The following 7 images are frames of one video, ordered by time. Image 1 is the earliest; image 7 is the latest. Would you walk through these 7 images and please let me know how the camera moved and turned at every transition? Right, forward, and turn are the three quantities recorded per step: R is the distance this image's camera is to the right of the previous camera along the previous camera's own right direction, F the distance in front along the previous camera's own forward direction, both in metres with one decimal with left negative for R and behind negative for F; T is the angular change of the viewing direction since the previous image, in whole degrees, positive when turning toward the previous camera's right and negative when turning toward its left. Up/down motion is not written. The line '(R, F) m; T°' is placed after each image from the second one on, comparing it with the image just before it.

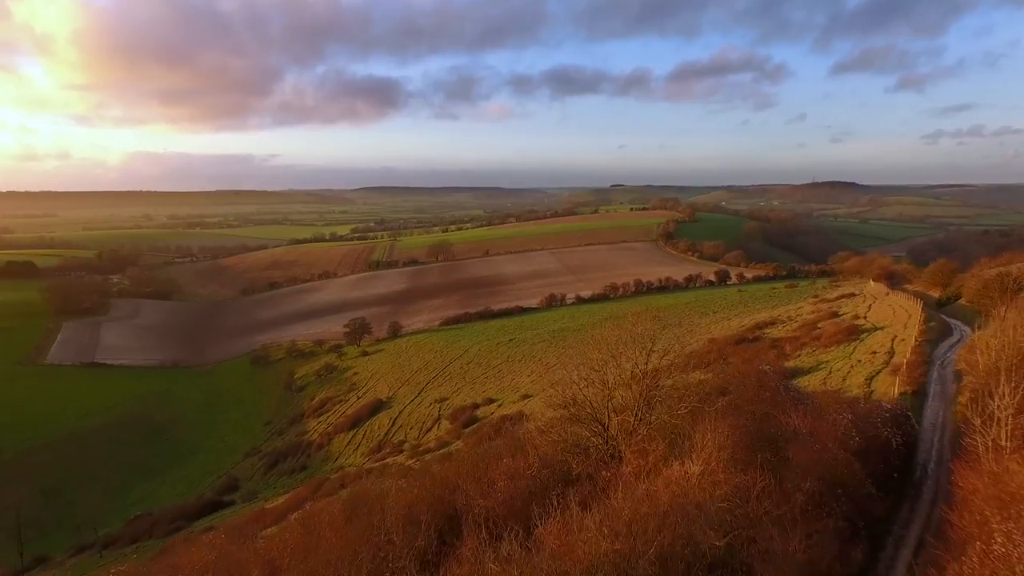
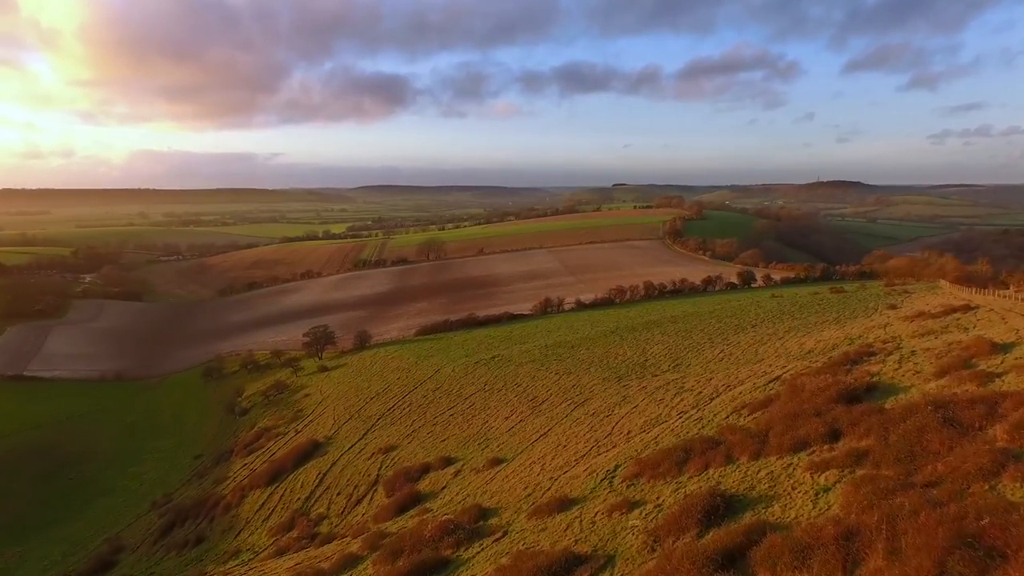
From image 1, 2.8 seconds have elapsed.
(+1.1, +8.1) m; 0°
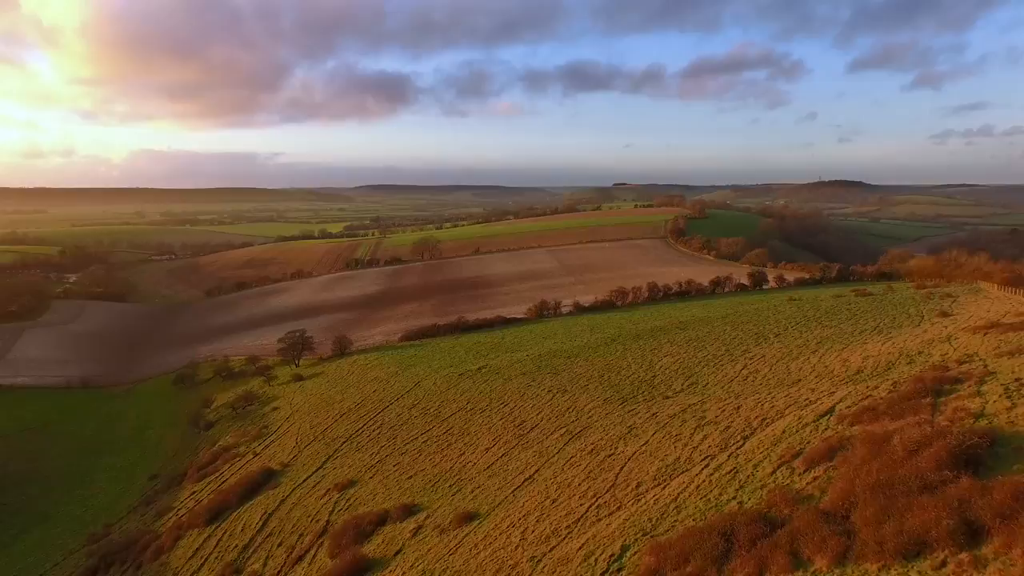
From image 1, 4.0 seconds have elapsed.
(+0.6, +3.6) m; 0°
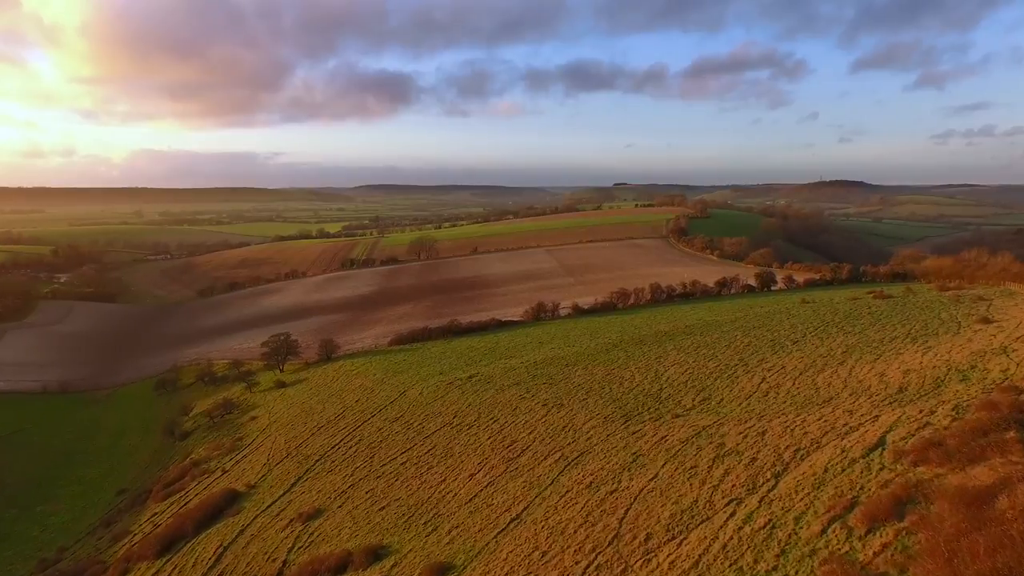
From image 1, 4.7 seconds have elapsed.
(+0.3, +2.2) m; 0°
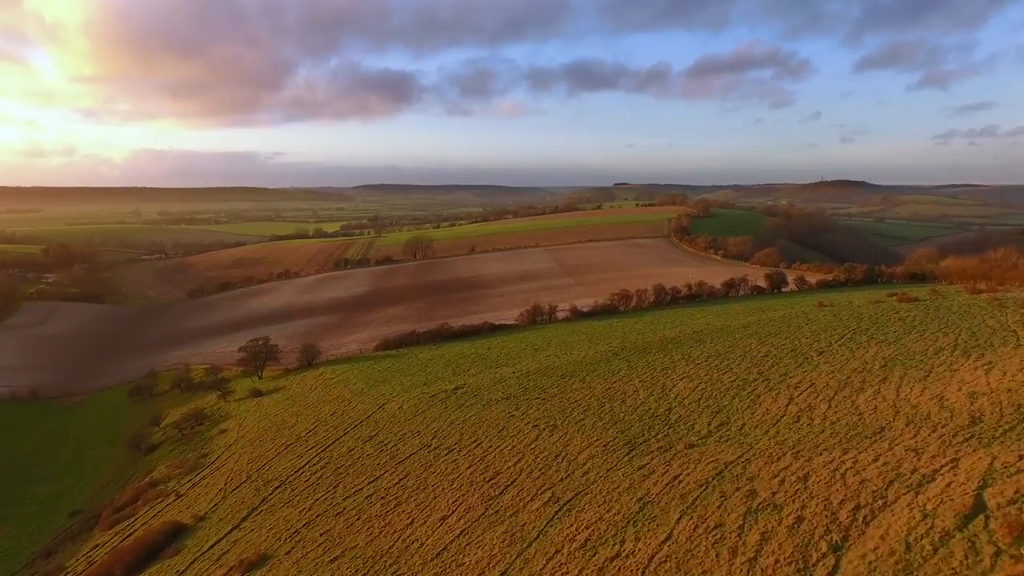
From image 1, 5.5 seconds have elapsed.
(+0.5, +2.6) m; 0°
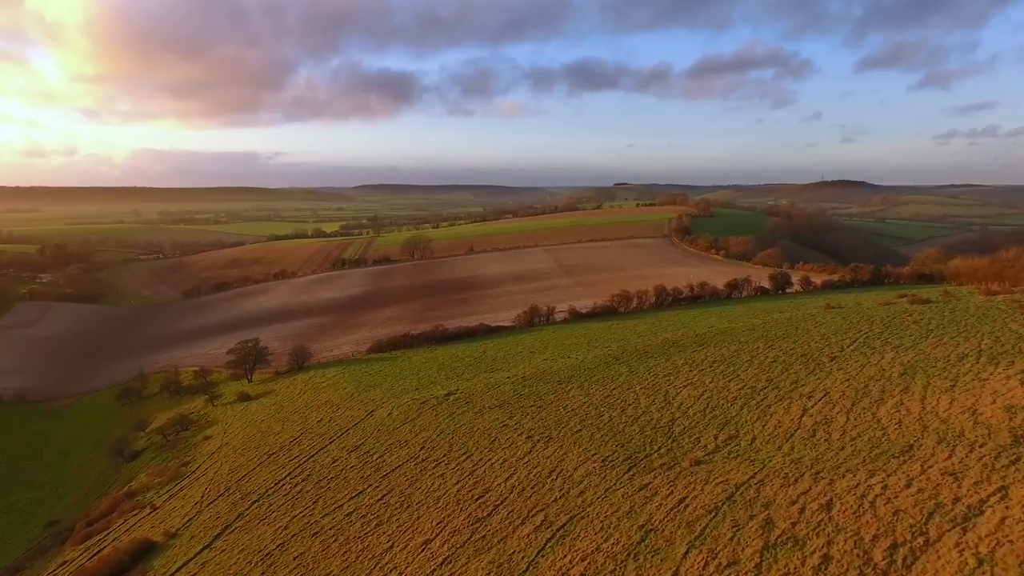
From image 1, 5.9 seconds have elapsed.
(+0.2, +1.1) m; 0°
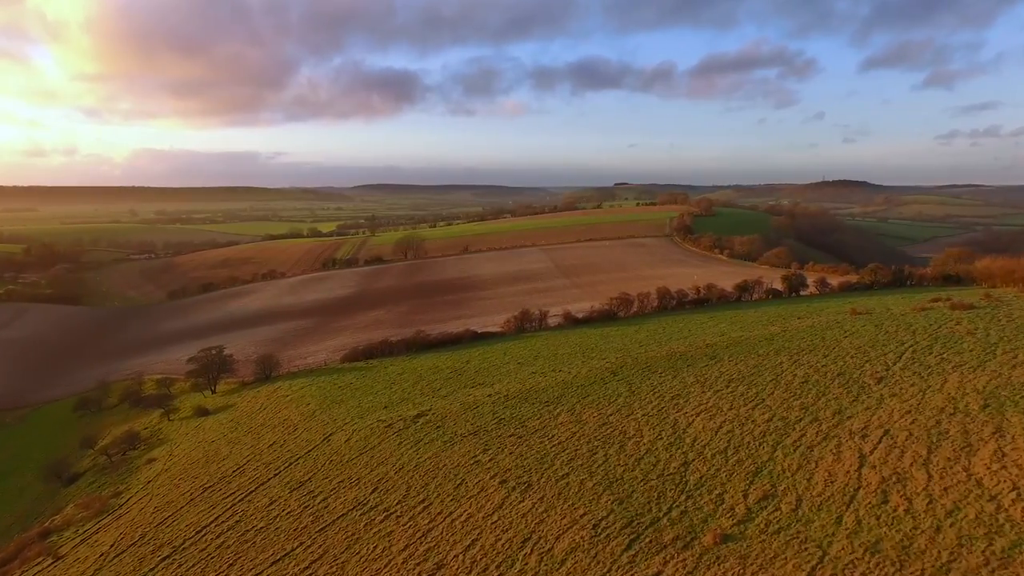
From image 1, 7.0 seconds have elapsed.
(+0.7, +3.4) m; 0°
